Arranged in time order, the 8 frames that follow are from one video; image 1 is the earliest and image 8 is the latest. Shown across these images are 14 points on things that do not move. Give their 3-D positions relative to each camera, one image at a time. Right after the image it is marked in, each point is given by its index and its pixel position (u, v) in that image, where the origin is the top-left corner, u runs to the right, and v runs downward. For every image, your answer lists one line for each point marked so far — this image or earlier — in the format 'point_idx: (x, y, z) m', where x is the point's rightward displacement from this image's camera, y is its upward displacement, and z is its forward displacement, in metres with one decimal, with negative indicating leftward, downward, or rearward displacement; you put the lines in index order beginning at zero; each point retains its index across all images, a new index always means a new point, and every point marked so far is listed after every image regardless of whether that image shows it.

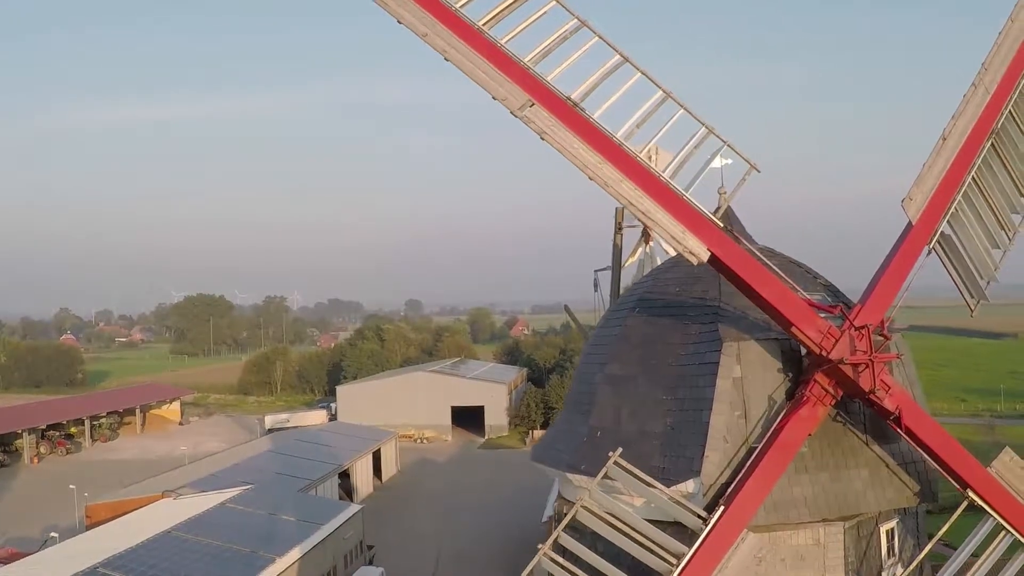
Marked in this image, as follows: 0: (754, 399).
0: (+2.5, -1.2, +7.8) m
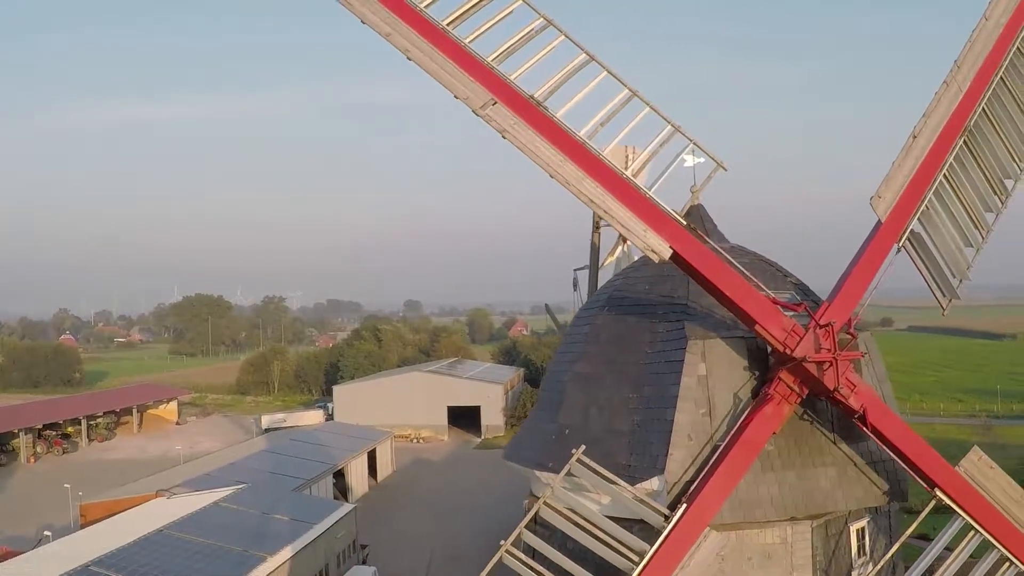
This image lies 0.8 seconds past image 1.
0: (+2.2, -1.1, +7.7) m
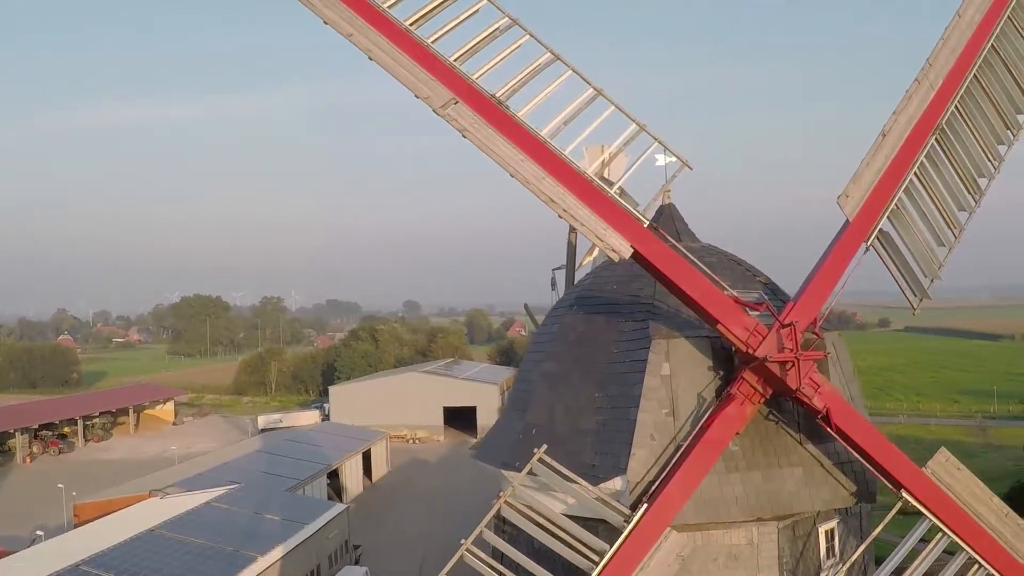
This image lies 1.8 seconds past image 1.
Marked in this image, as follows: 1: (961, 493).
0: (+1.8, -1.1, +7.7) m
1: (+4.9, -2.2, +8.0) m
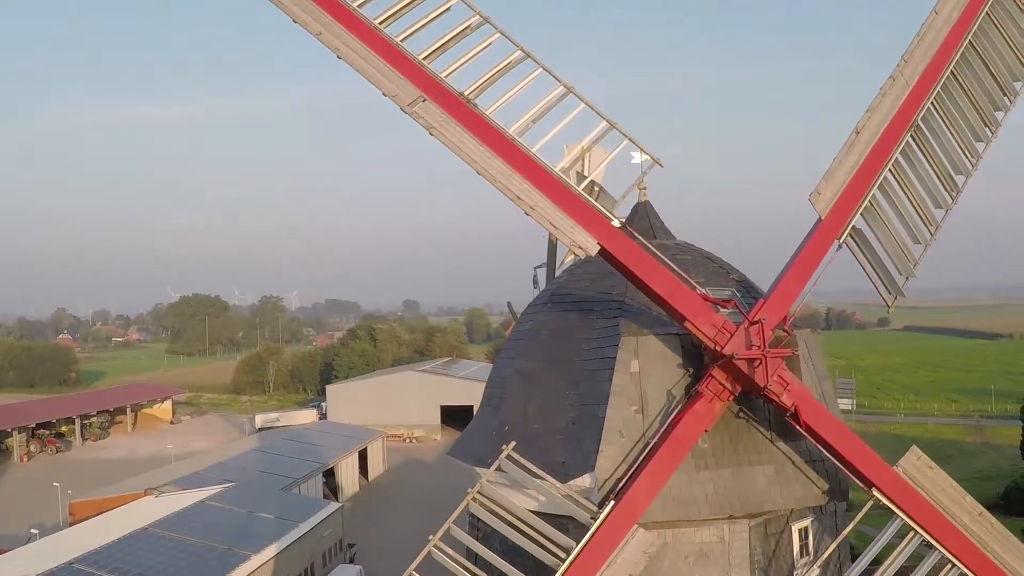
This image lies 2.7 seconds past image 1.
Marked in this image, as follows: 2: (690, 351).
0: (+1.5, -1.1, +7.7) m
1: (+4.6, -2.2, +8.0) m
2: (+1.9, -0.7, +7.8) m
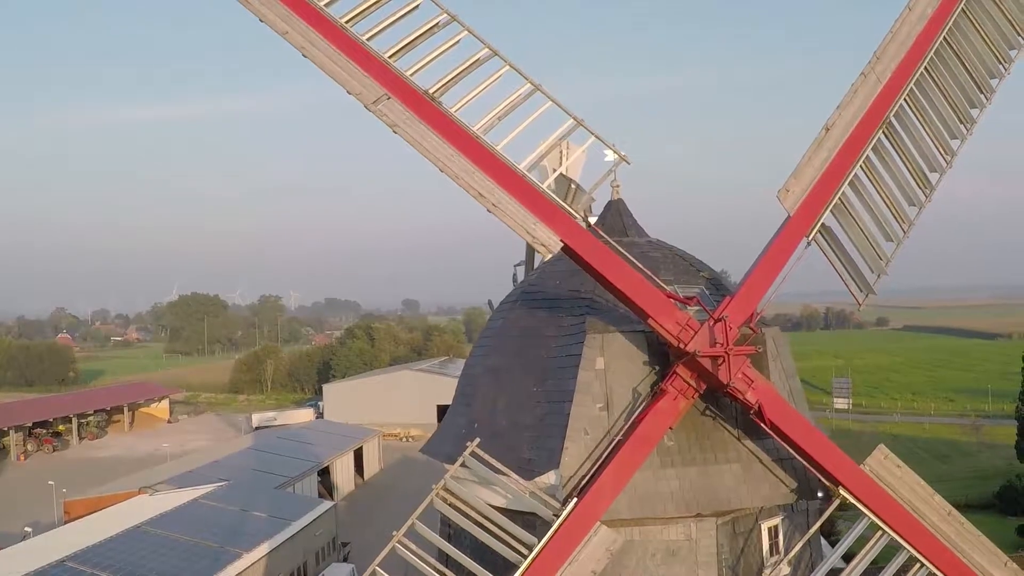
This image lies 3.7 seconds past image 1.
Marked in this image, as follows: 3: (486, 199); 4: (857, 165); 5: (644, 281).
0: (+1.1, -1.1, +7.7) m
1: (+4.2, -2.2, +7.9) m
2: (+1.5, -0.6, +7.8) m
3: (-0.3, +0.9, +7.3) m
4: (+4.2, +1.5, +8.9) m
5: (+1.3, +0.1, +7.4) m
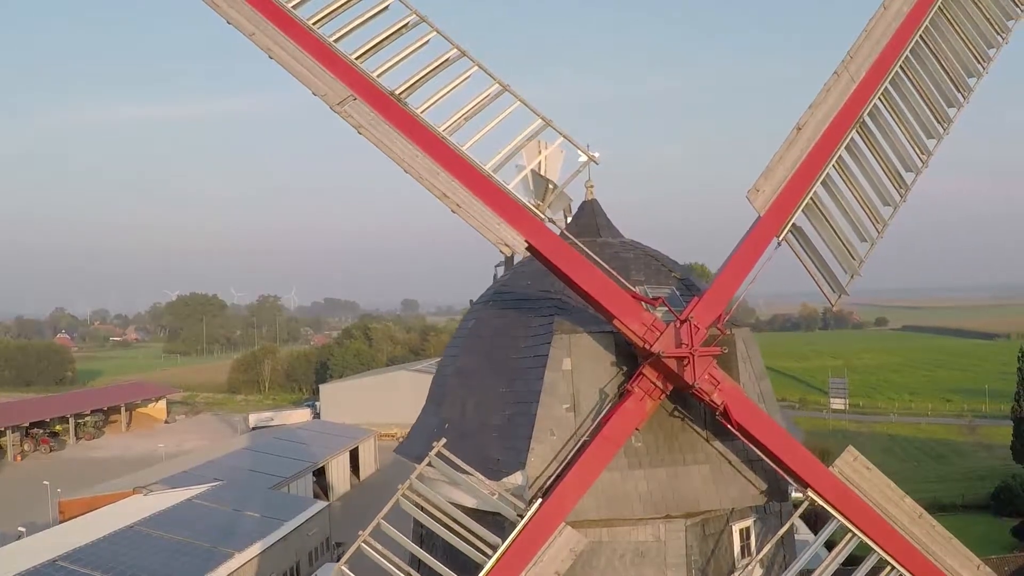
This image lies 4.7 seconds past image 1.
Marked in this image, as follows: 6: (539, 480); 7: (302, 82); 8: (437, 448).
0: (+0.8, -1.1, +7.7) m
1: (+3.9, -2.2, +7.9) m
2: (+1.2, -0.6, +7.8) m
3: (-0.6, +0.9, +7.3) m
4: (+3.8, +1.5, +8.8) m
5: (+1.0, +0.1, +7.4) m
6: (+0.3, -1.9, +7.4) m
7: (-2.2, +2.2, +7.7) m
8: (-0.8, -1.6, +7.4) m
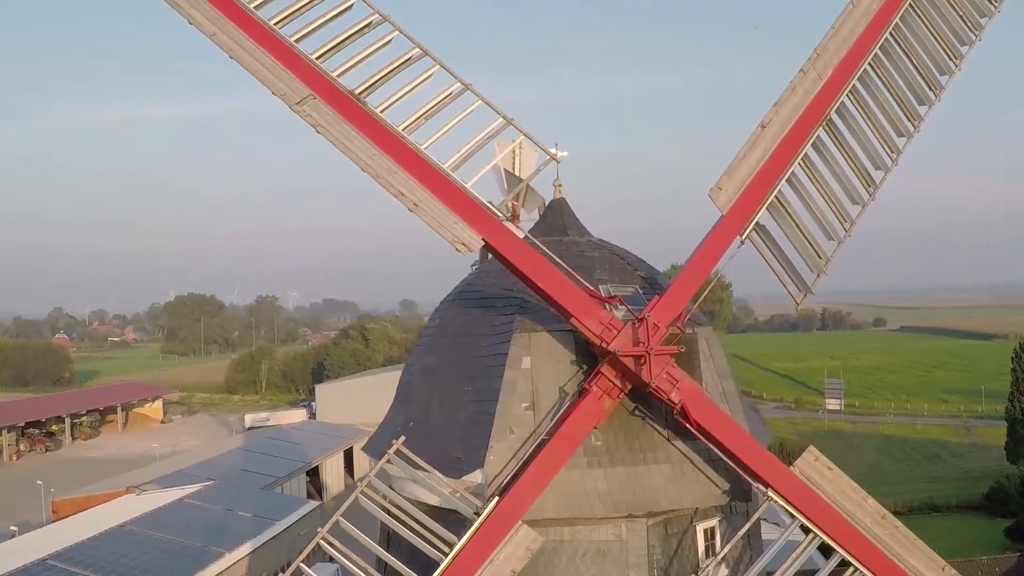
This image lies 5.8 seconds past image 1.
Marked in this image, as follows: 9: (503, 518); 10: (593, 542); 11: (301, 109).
0: (+0.3, -1.1, +7.6) m
1: (+3.4, -2.2, +7.9) m
2: (+0.8, -0.6, +7.8) m
3: (-1.0, +0.9, +7.3) m
4: (+3.4, +1.5, +8.8) m
5: (+0.6, +0.1, +7.4) m
6: (-0.2, -1.9, +7.4) m
7: (-2.6, +2.2, +7.7) m
8: (-1.2, -1.6, +7.4) m
9: (-0.1, -2.2, +7.0) m
10: (+0.8, -2.7, +7.8) m
11: (-2.1, +1.8, +7.3) m
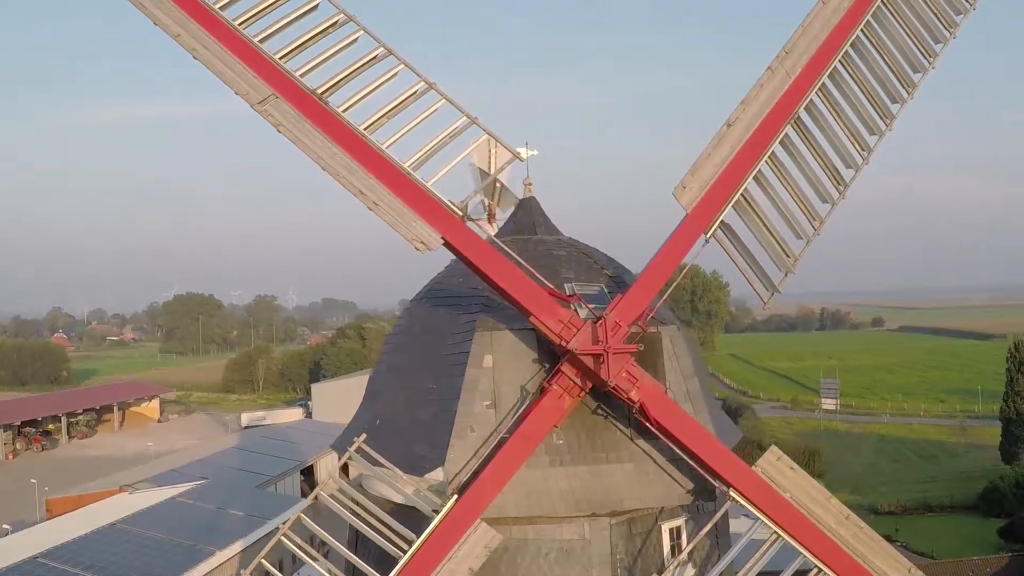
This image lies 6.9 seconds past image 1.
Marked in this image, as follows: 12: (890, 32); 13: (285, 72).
0: (-0.1, -1.1, +7.6) m
1: (+3.0, -2.2, +7.9) m
2: (+0.4, -0.6, +7.8) m
3: (-1.4, +0.9, +7.3) m
4: (+3.0, +1.5, +8.8) m
5: (+0.2, +0.1, +7.4) m
6: (-0.6, -1.9, +7.4) m
7: (-3.0, +2.2, +7.7) m
8: (-1.6, -1.6, +7.4) m
9: (-0.5, -2.2, +7.0) m
10: (+0.4, -2.7, +7.8) m
11: (-2.5, +1.8, +7.3) m
12: (+5.0, +3.4, +9.8) m
13: (-2.4, +2.3, +7.7) m
